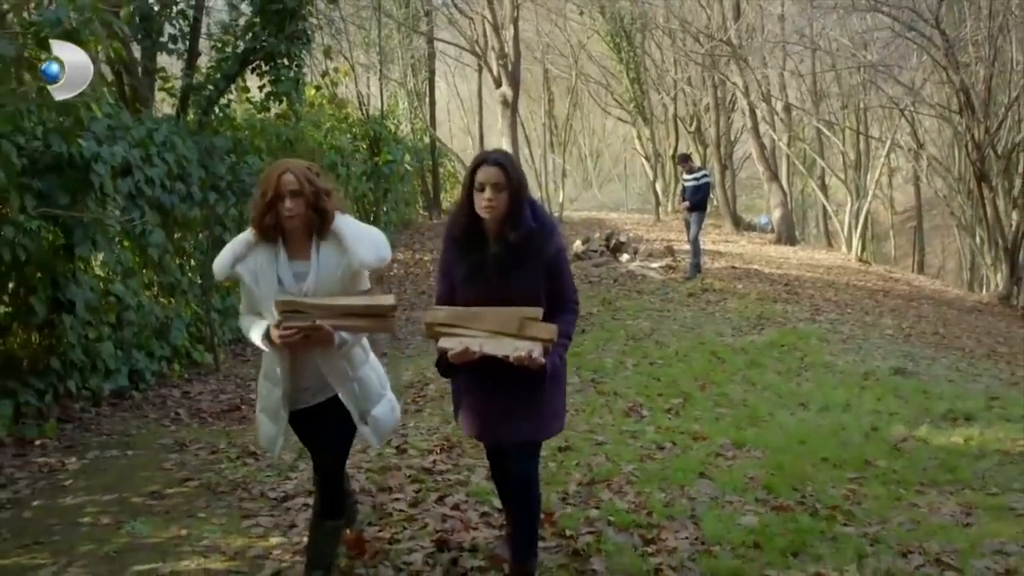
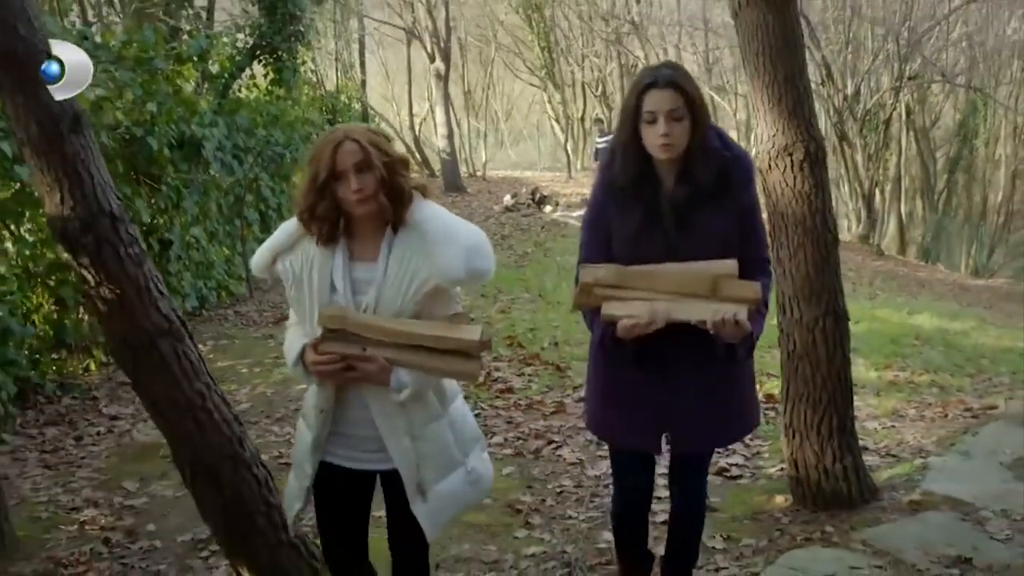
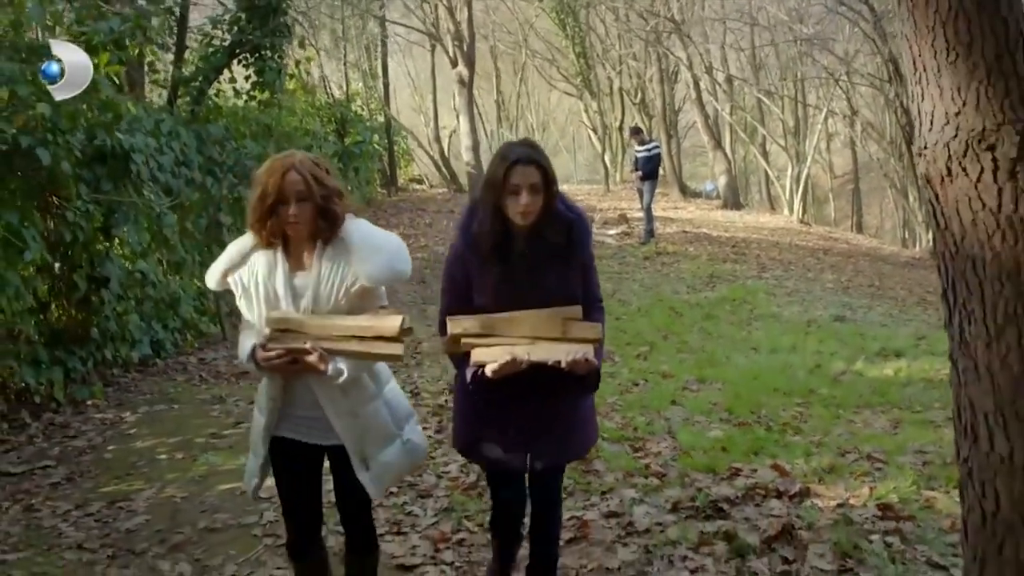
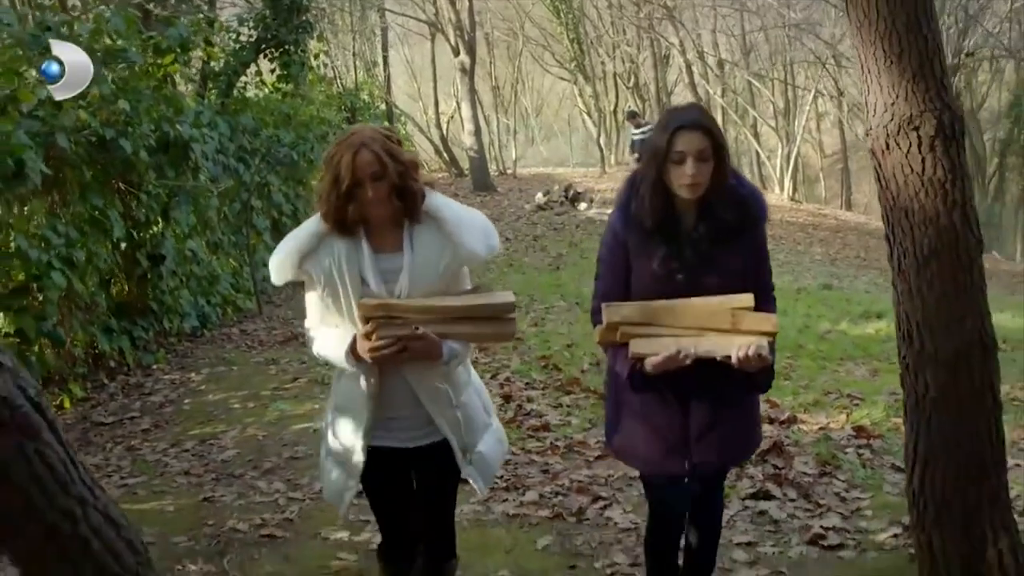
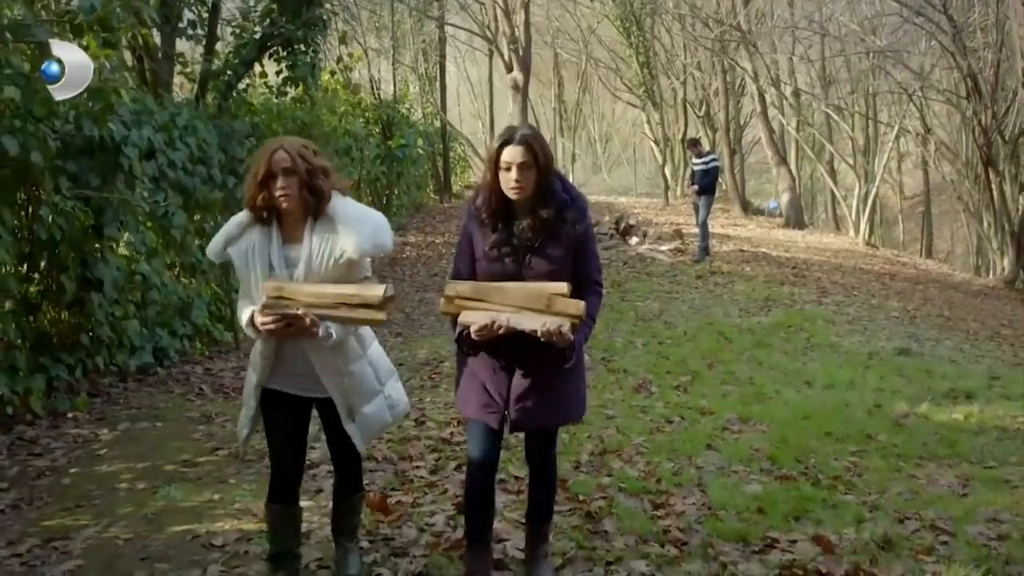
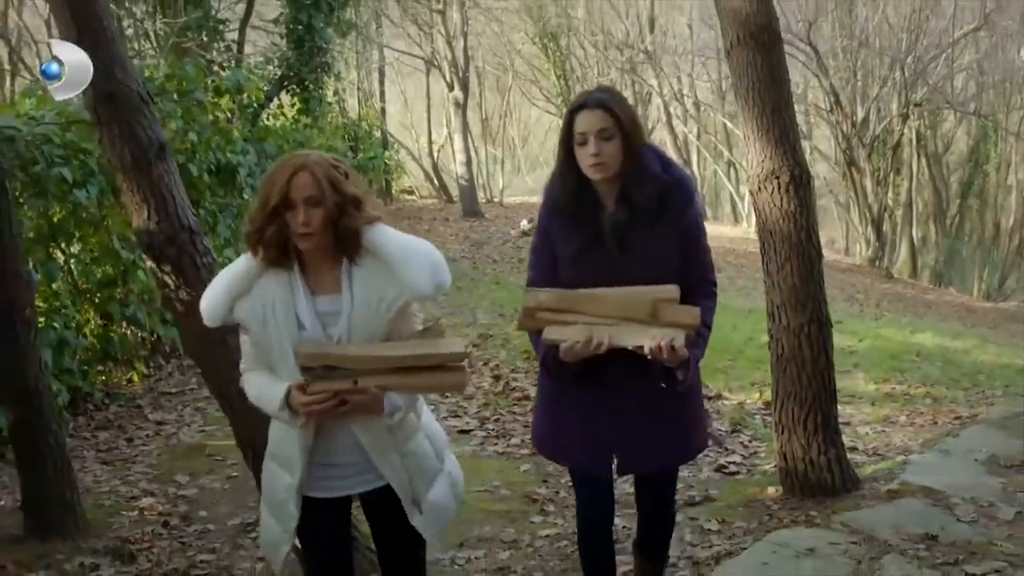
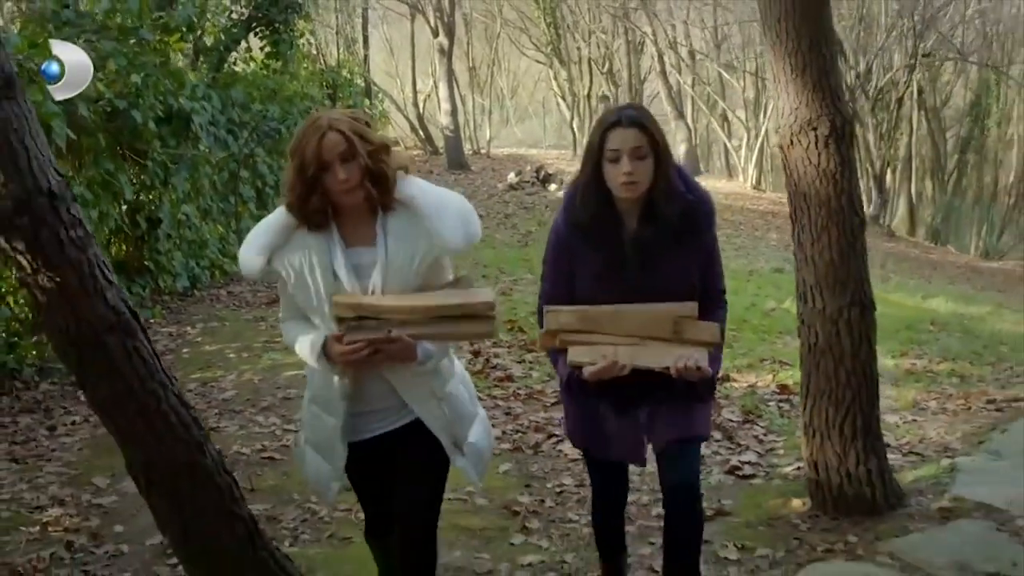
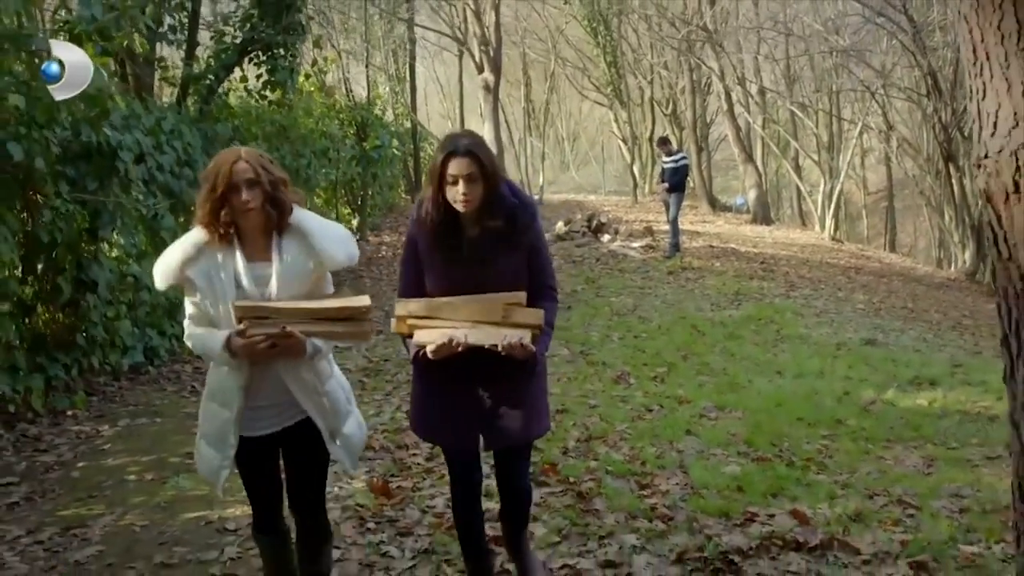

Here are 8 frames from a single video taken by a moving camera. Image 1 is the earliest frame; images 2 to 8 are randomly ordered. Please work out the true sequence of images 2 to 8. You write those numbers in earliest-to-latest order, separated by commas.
5, 8, 3, 4, 7, 2, 6
